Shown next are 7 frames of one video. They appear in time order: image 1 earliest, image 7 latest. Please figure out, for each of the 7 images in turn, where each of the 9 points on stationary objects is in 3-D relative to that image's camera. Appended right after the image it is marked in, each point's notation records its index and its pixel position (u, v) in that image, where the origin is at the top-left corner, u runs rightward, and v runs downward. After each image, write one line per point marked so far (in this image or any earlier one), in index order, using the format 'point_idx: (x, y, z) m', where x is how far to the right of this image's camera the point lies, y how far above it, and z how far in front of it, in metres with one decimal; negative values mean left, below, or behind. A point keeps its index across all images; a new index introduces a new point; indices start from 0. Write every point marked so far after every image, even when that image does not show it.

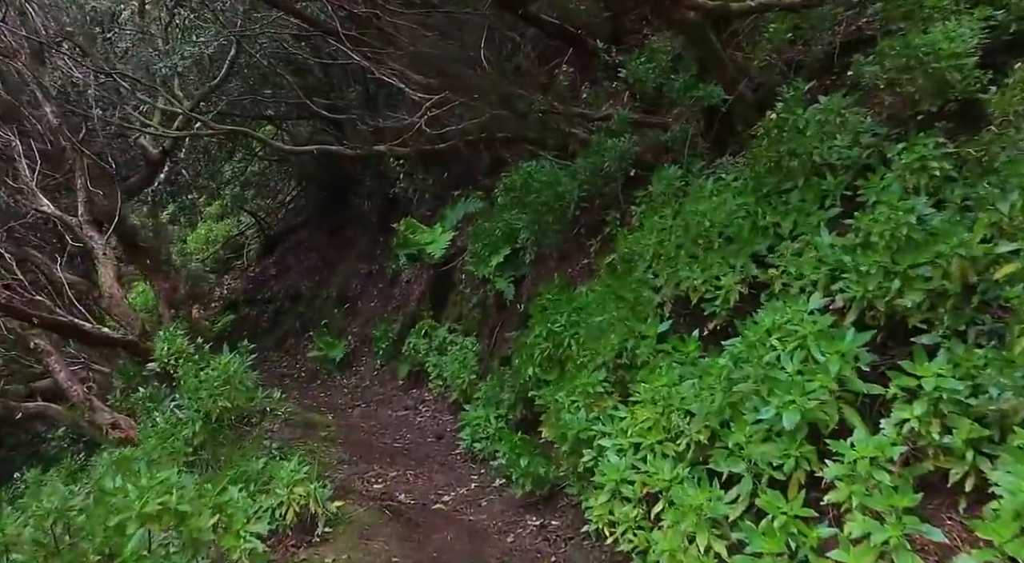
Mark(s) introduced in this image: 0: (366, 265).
0: (-2.5, +0.3, +15.9) m
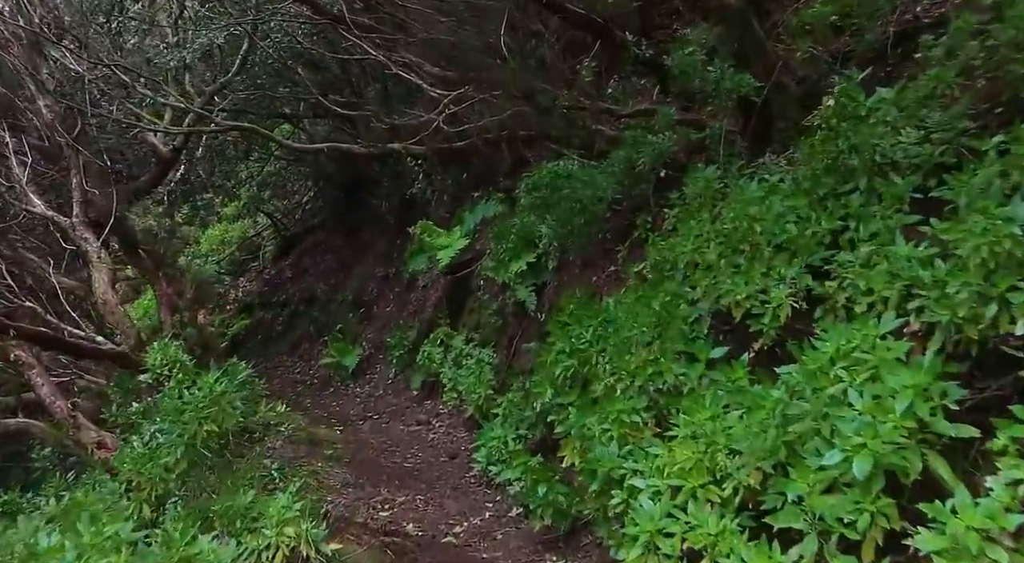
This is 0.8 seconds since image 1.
0: (-2.2, +0.2, +15.4) m
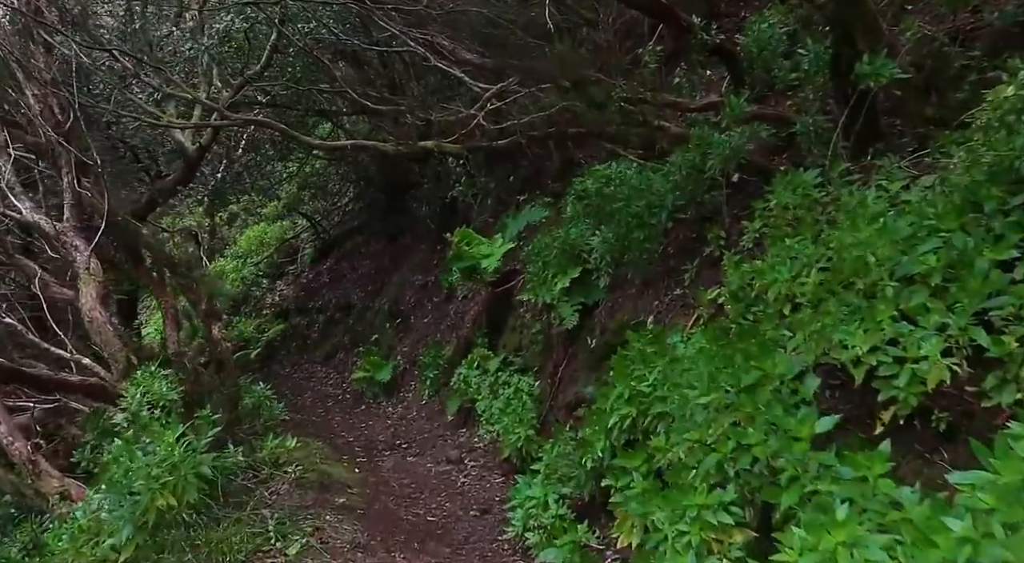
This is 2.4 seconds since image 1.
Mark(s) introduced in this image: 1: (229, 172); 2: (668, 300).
0: (-1.4, +0.1, +14.3) m
1: (-5.2, +2.1, +17.0) m
2: (+1.1, -0.1, +6.5) m
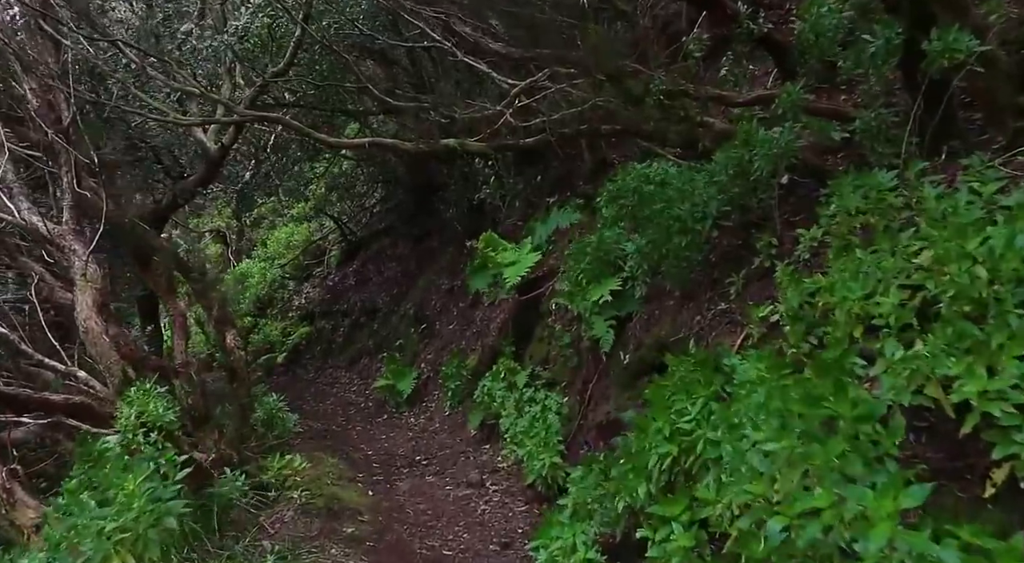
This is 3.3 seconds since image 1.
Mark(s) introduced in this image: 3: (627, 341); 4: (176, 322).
0: (-1.0, 0.0, +13.8) m
1: (-4.7, +2.0, +16.6) m
2: (+1.3, -0.2, +5.9) m
3: (+0.9, -0.4, +6.8) m
4: (-3.1, -0.4, +8.4) m
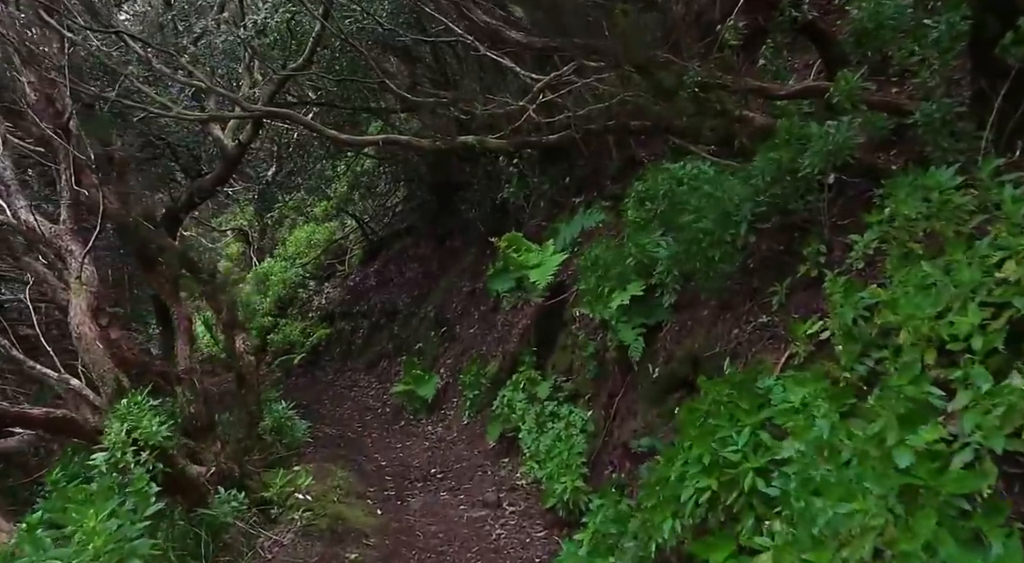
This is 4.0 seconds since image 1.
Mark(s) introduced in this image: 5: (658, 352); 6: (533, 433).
0: (-0.6, 0.0, +13.3) m
1: (-4.2, +2.0, +16.3) m
2: (+1.4, -0.3, +5.4) m
3: (+1.0, -0.5, +6.3) m
4: (-2.9, -0.4, +8.0) m
5: (+1.0, -0.5, +6.3) m
6: (+0.2, -1.2, +7.4) m
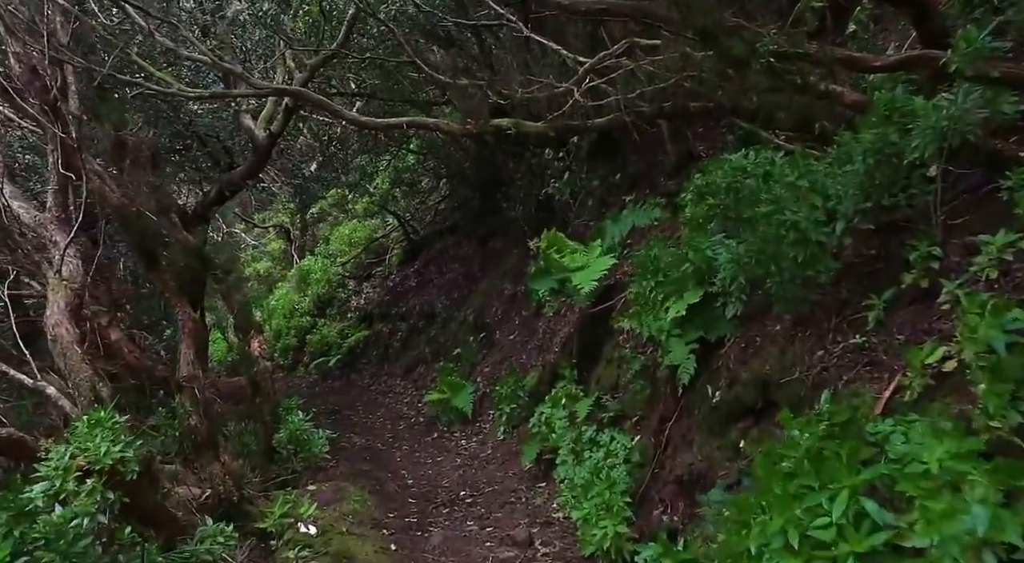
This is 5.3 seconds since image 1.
0: (0.0, 0.0, +12.5) m
1: (-3.4, +2.0, +15.6) m
2: (+1.6, -0.3, +4.4) m
3: (+1.2, -0.5, +5.4) m
4: (-2.6, -0.4, +7.3) m
5: (+1.2, -0.5, +5.4) m
6: (+0.4, -1.2, +6.5) m
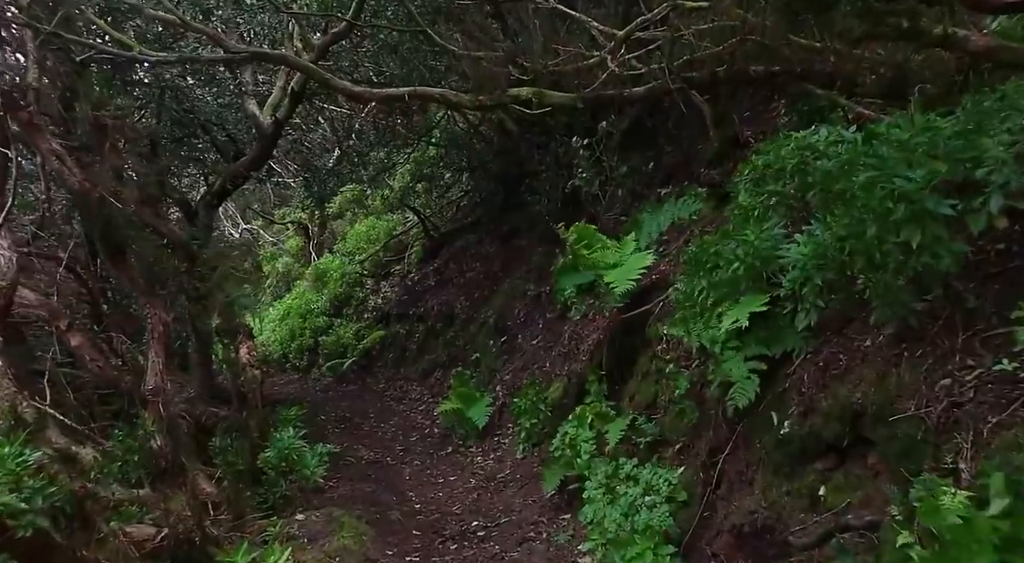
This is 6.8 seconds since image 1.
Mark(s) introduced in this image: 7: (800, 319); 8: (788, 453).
0: (+0.3, 0.0, +11.4) m
1: (-3.0, +2.0, +14.7) m
2: (+1.6, -0.3, +3.4) m
3: (+1.3, -0.6, +4.3) m
4: (-2.4, -0.3, +6.3) m
5: (+1.3, -0.5, +4.3) m
6: (+0.5, -1.2, +5.5) m
7: (+1.3, -0.2, +4.2) m
8: (+1.2, -0.8, +4.0) m
